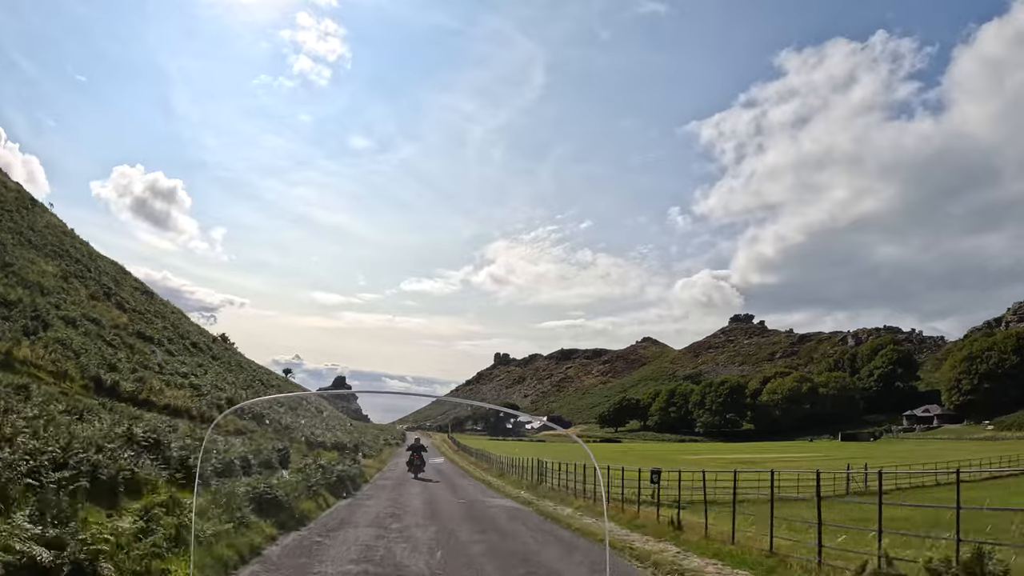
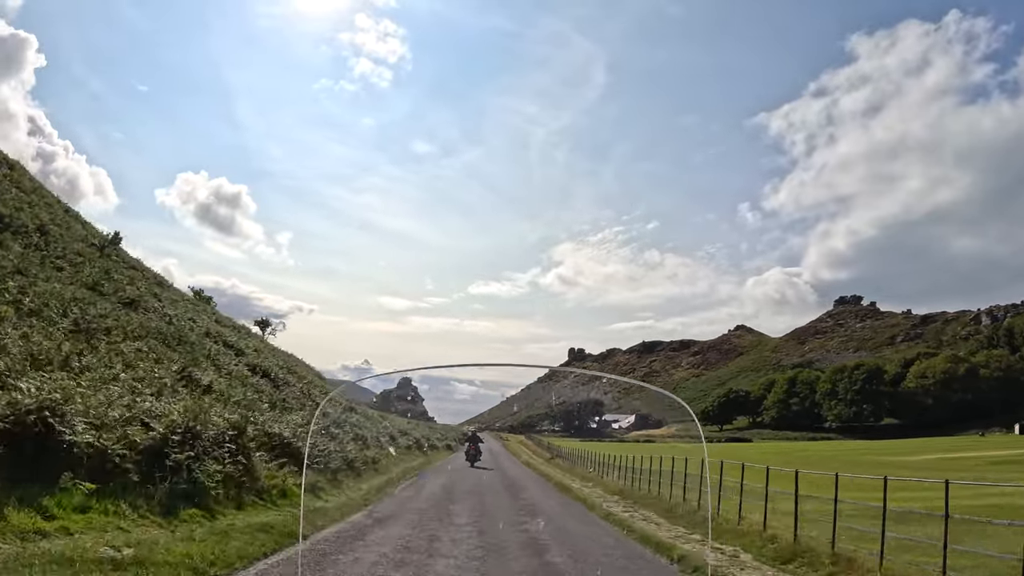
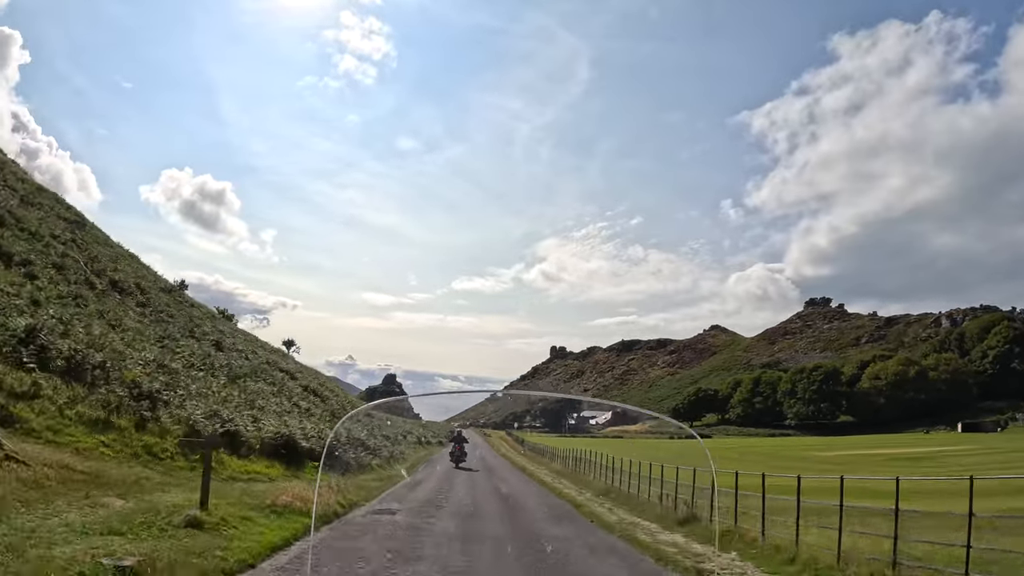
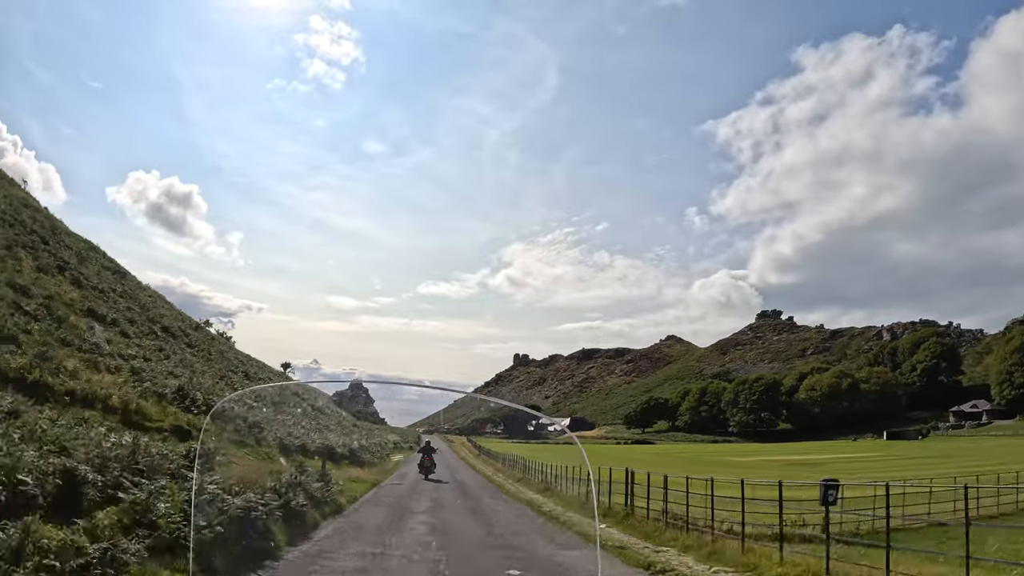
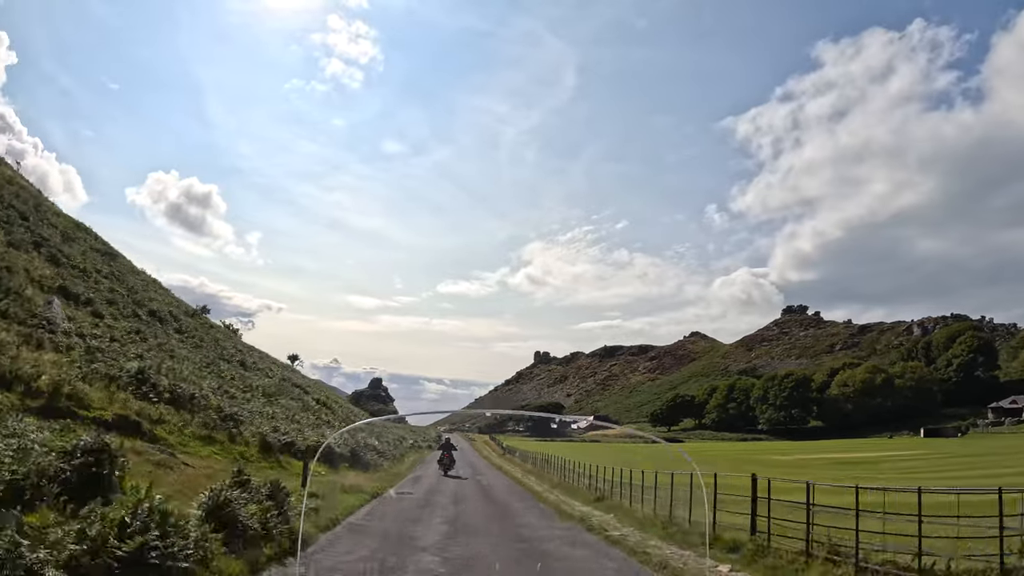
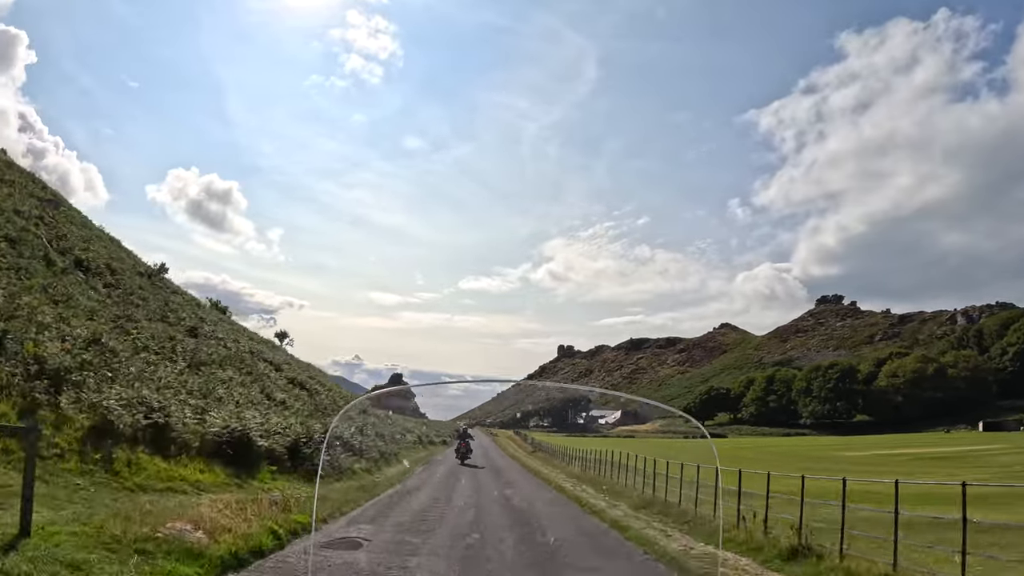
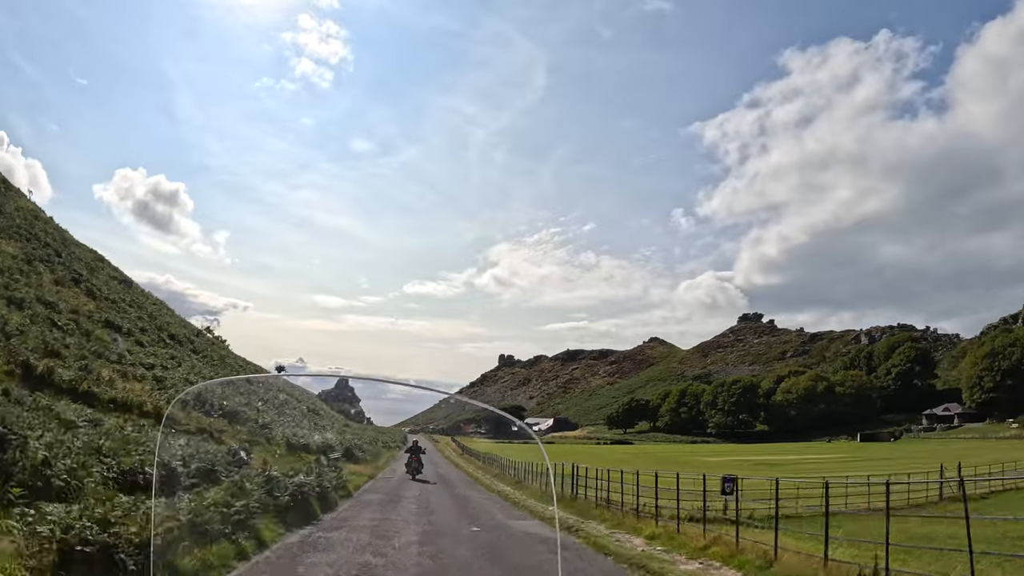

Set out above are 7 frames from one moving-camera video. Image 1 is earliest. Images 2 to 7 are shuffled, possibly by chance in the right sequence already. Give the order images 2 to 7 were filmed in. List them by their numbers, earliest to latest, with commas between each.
7, 4, 5, 3, 6, 2
